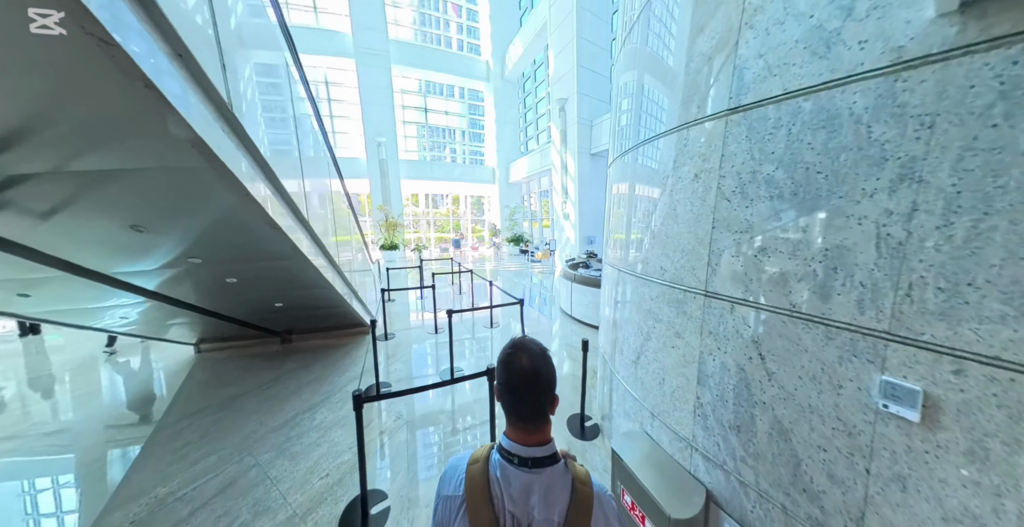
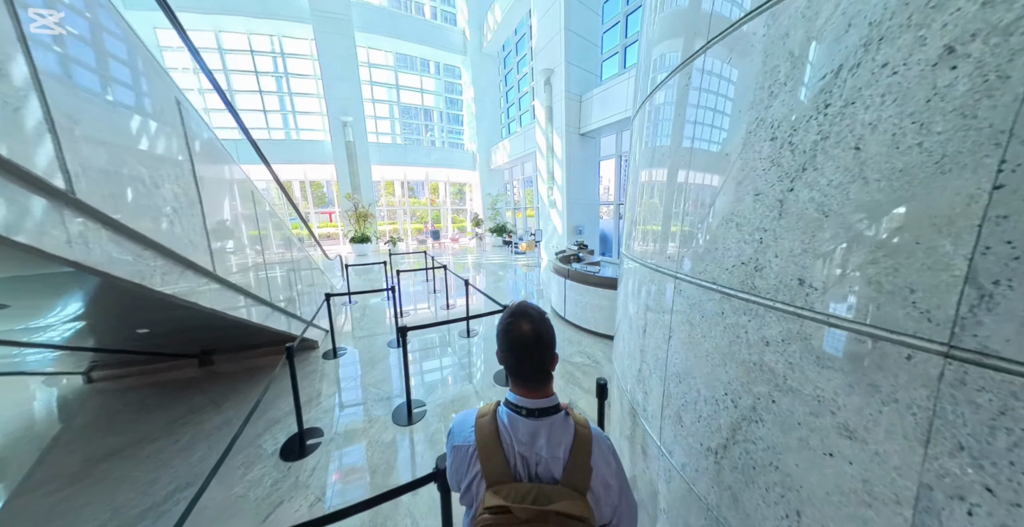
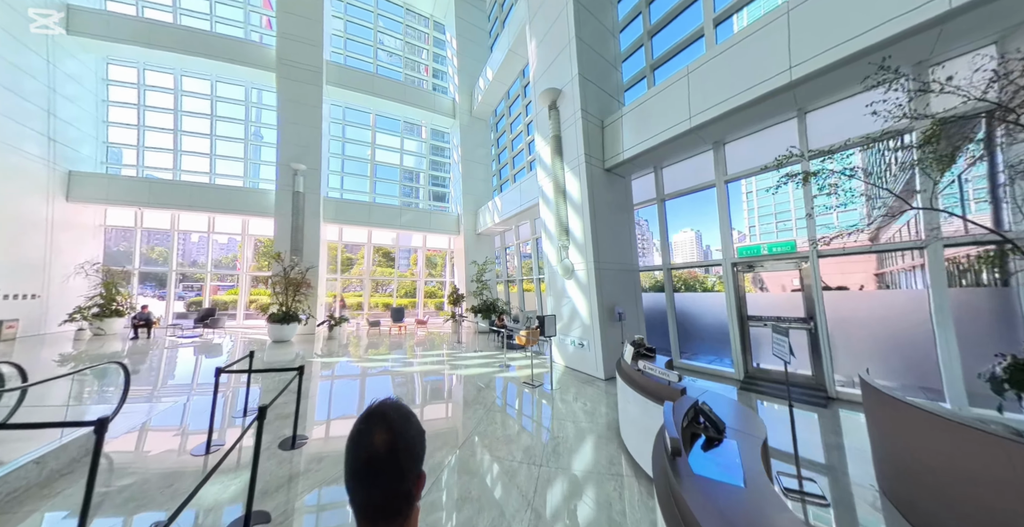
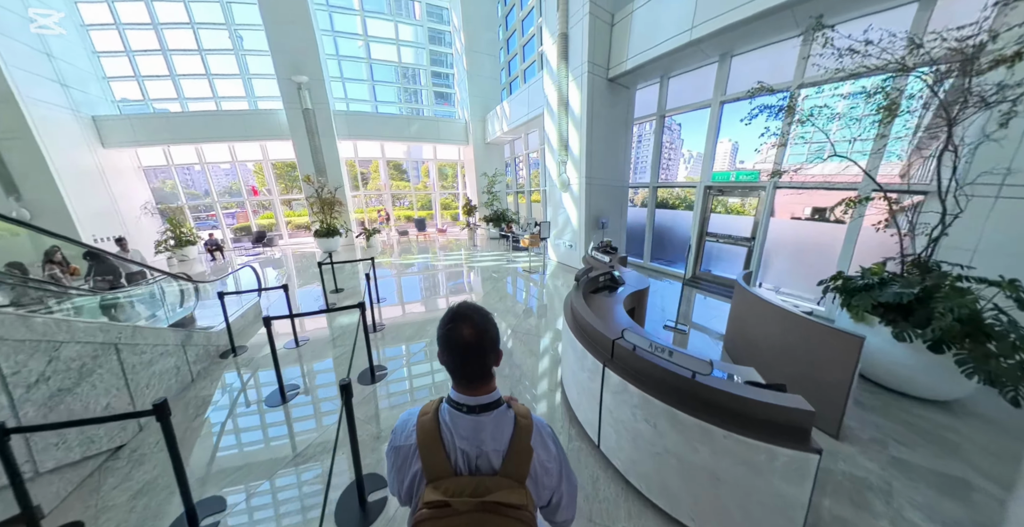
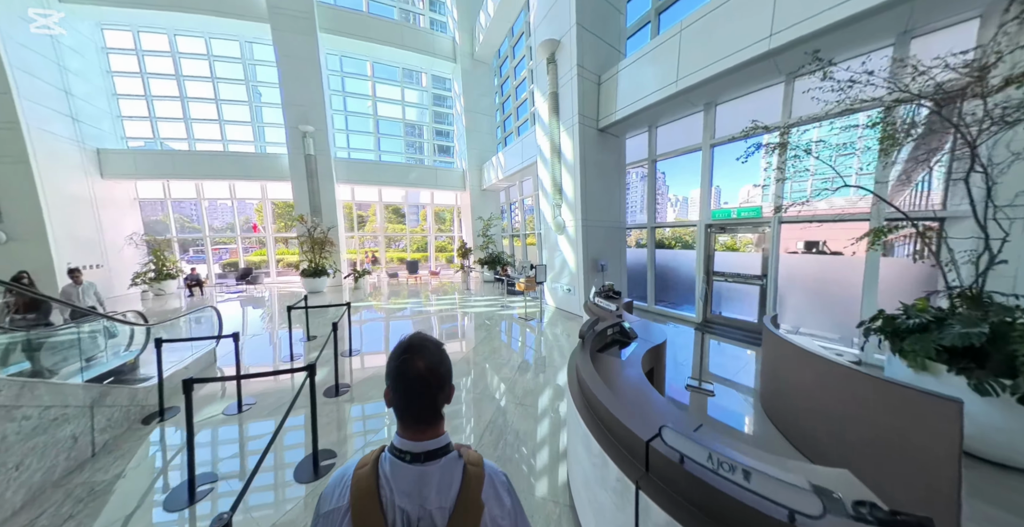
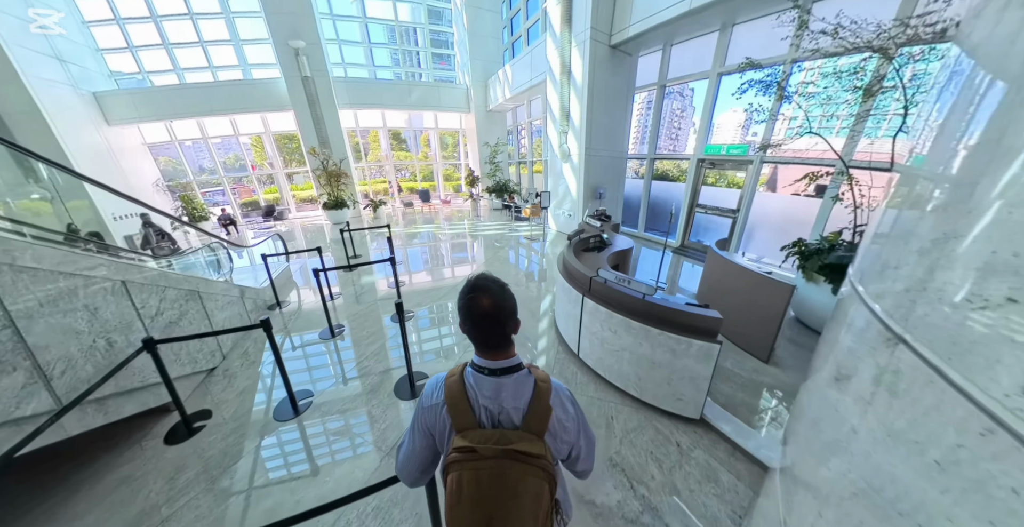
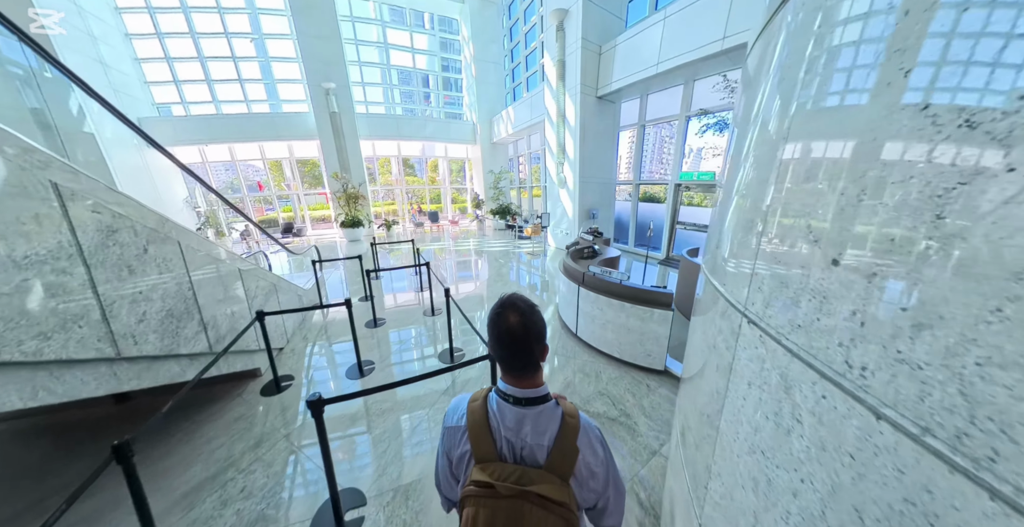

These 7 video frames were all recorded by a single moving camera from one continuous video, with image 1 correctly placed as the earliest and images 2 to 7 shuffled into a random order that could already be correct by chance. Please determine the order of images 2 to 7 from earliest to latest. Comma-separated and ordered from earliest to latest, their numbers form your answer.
2, 7, 6, 4, 5, 3
